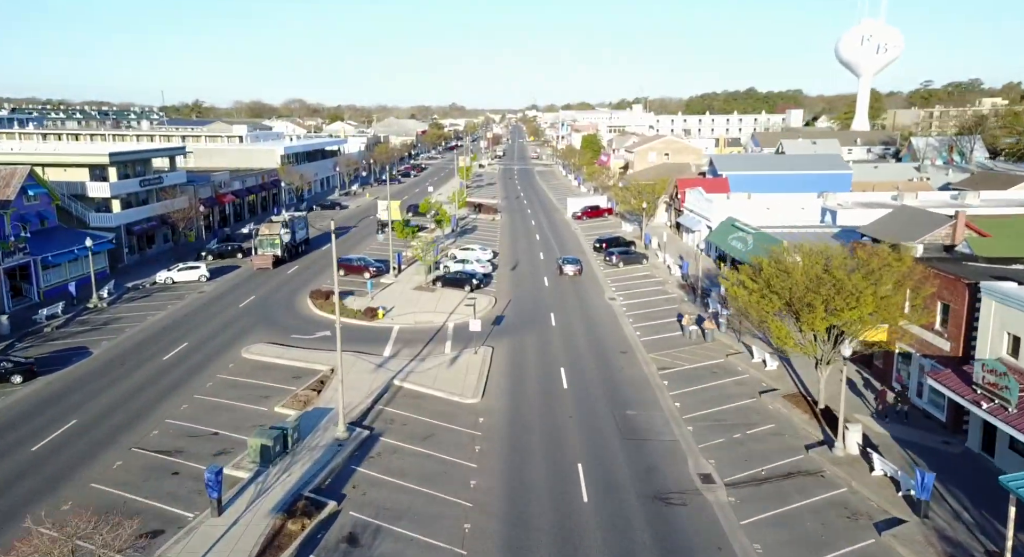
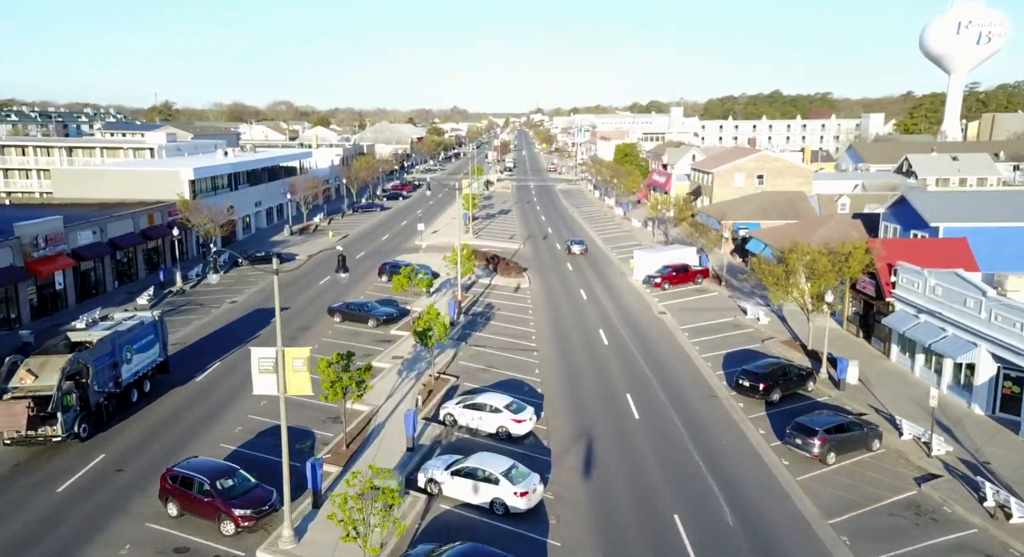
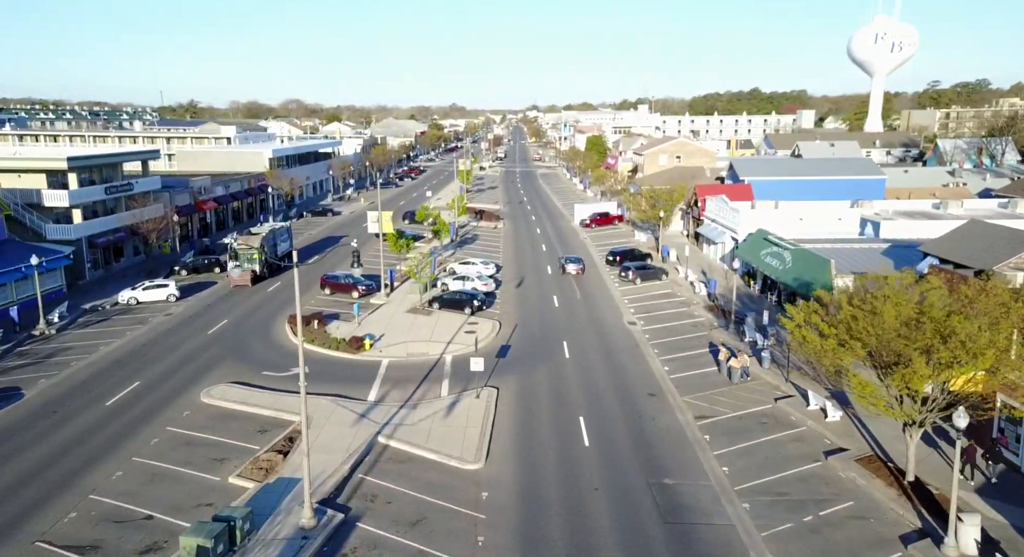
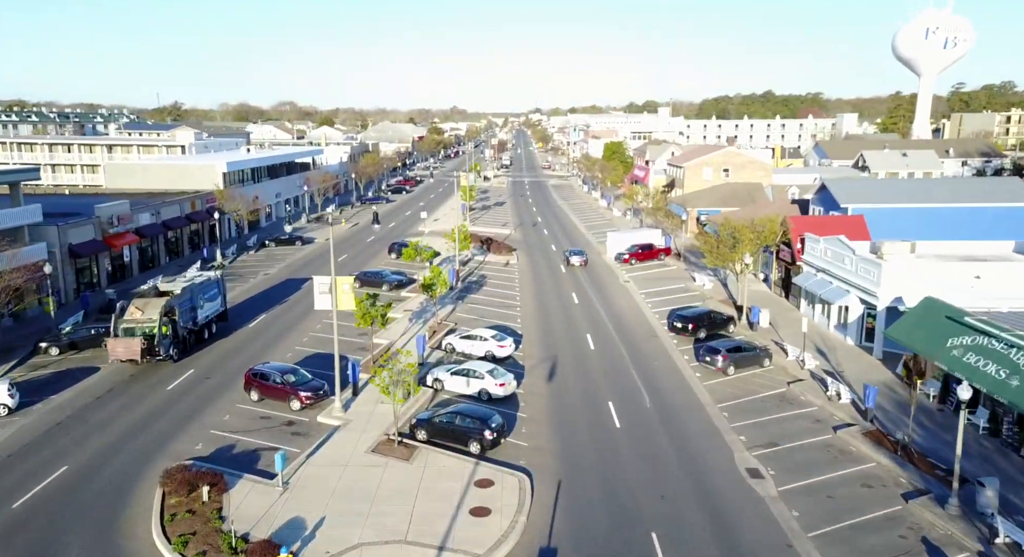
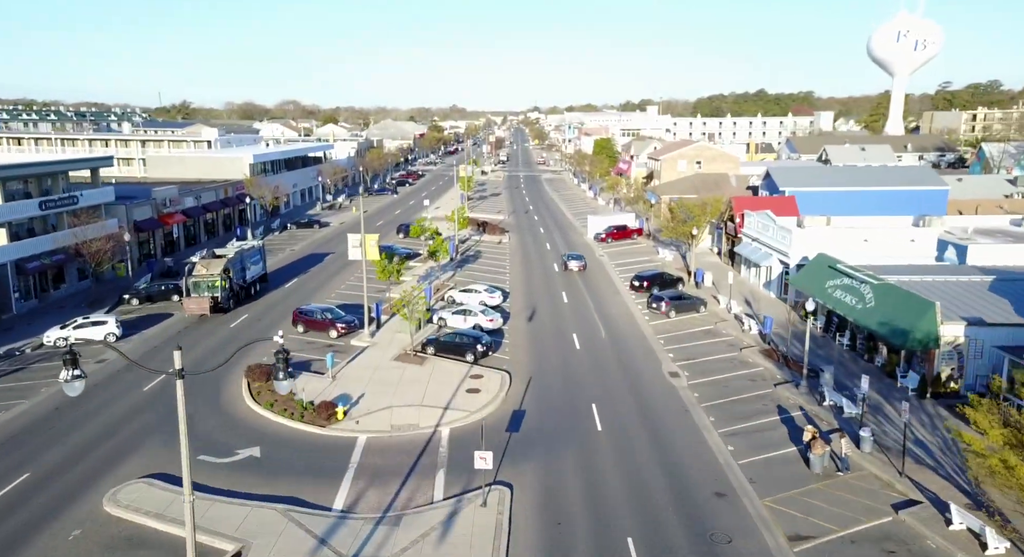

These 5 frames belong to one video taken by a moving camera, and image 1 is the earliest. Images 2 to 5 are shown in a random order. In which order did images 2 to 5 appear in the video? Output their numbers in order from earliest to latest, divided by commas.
3, 5, 4, 2
